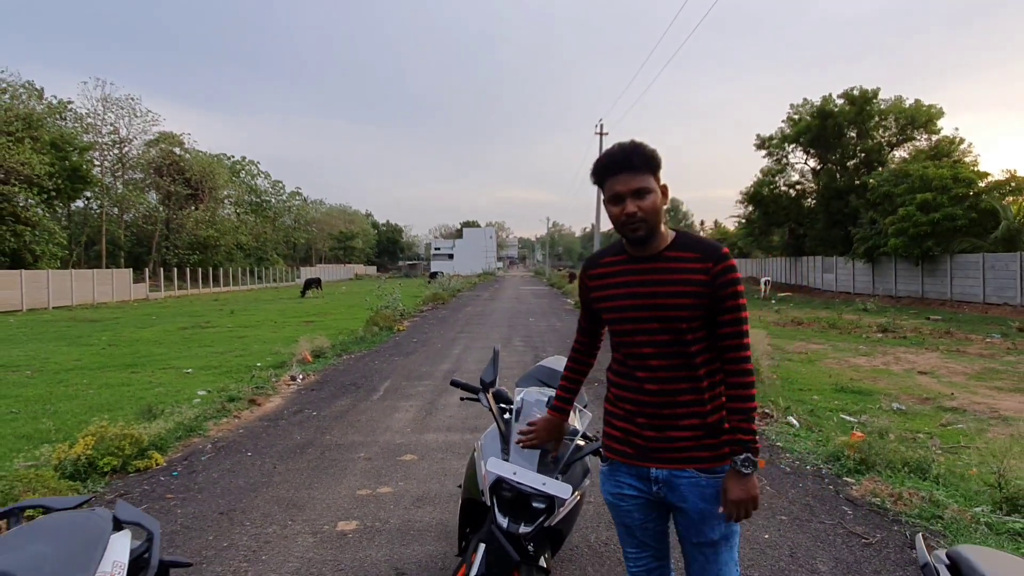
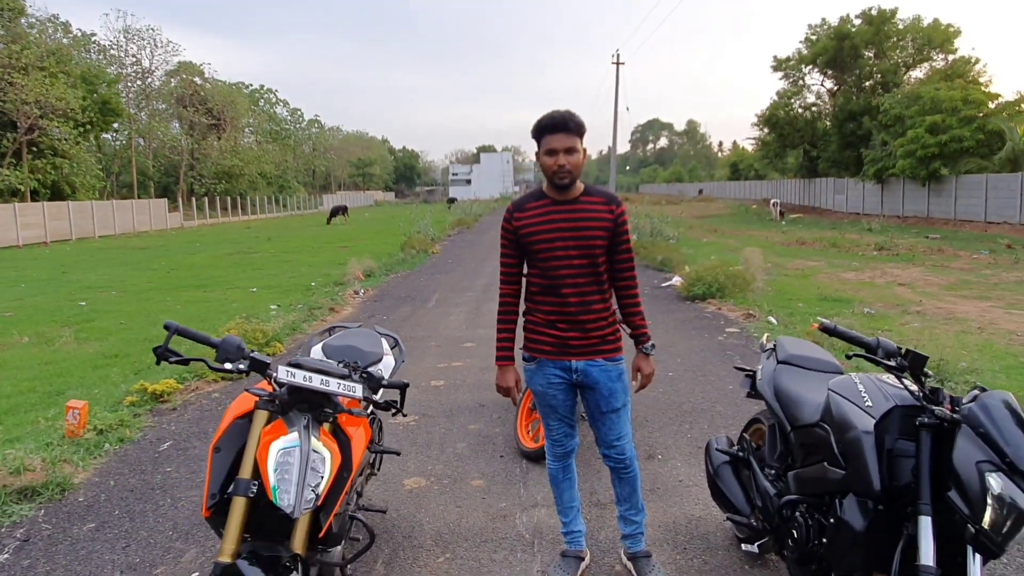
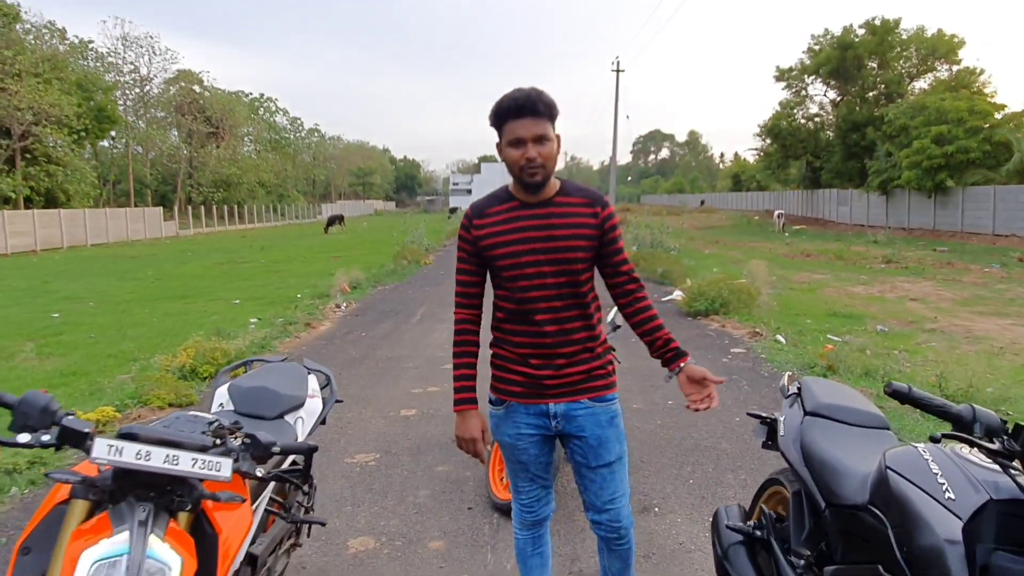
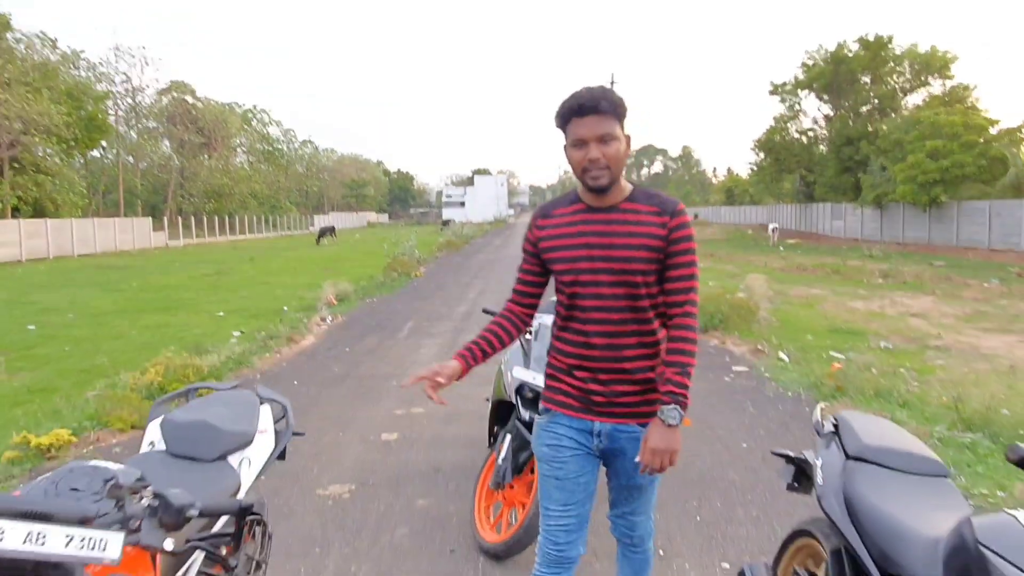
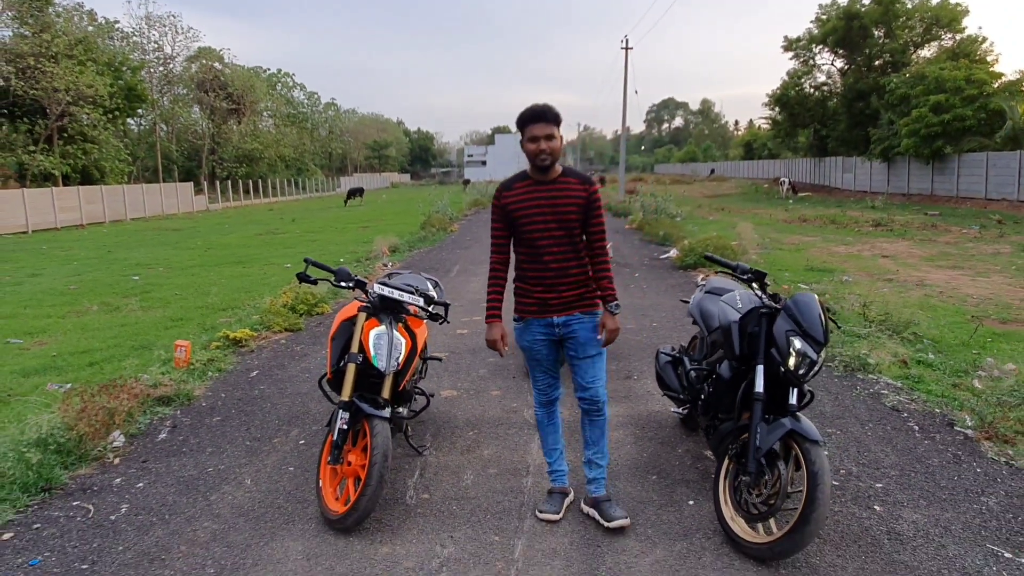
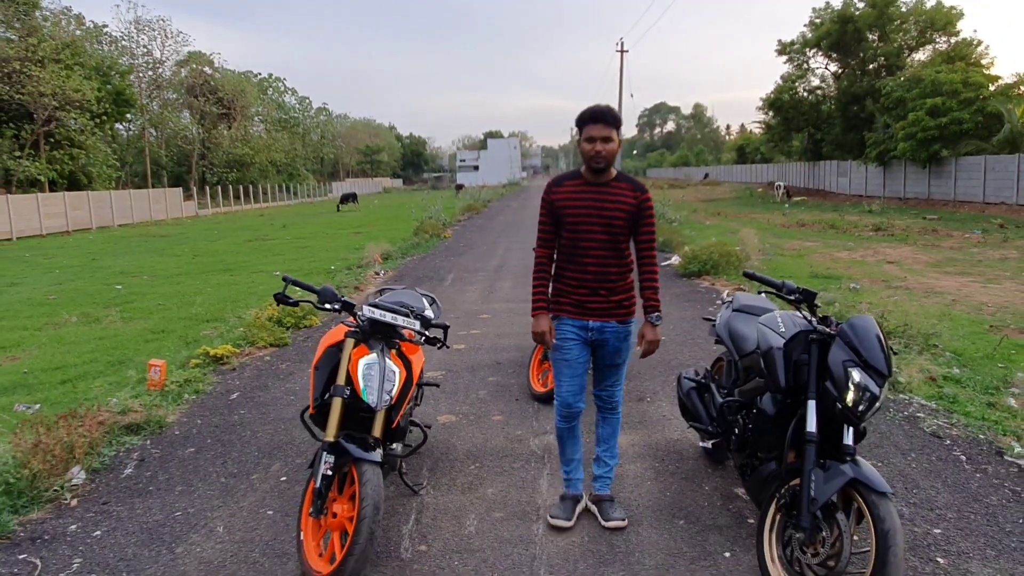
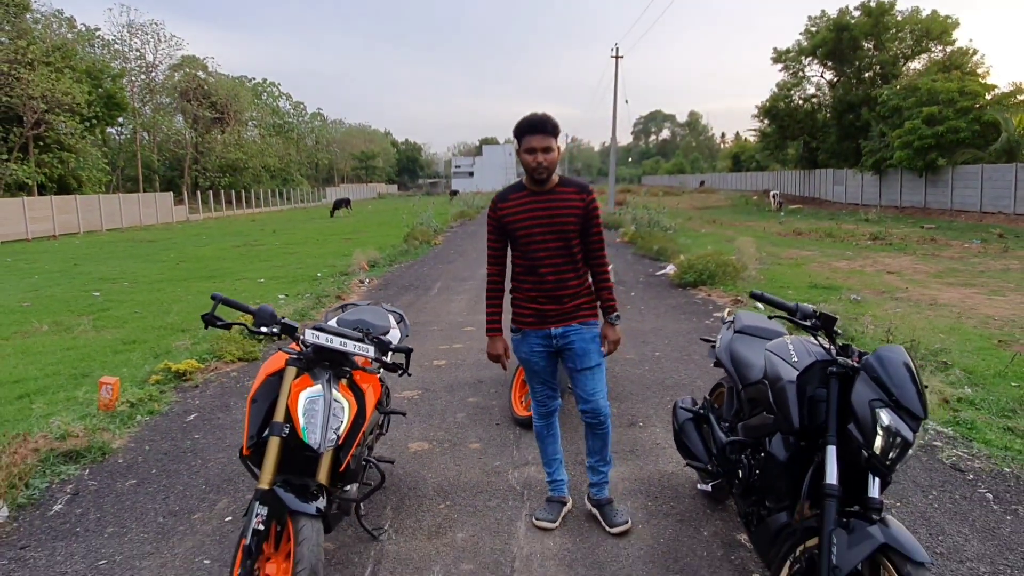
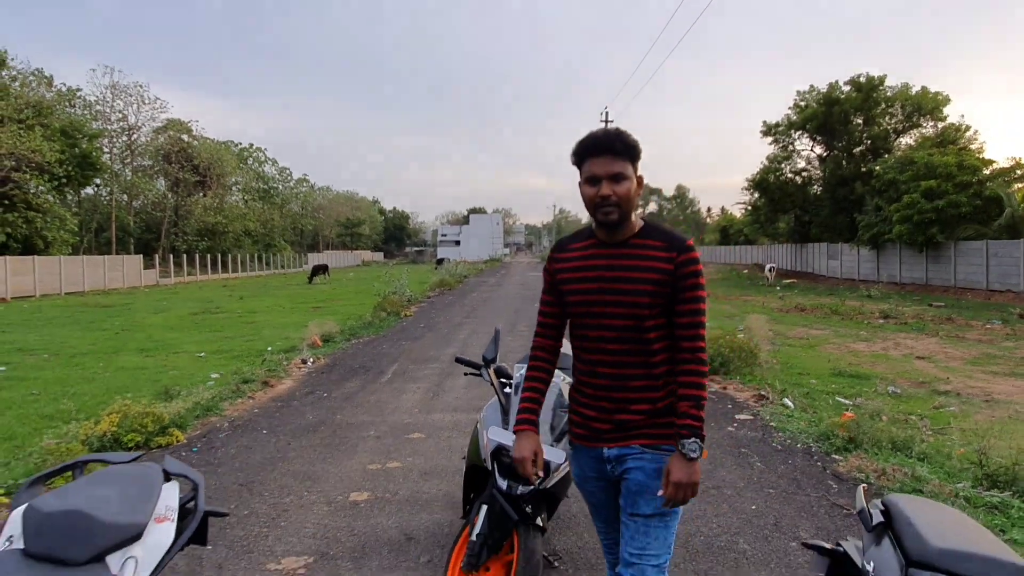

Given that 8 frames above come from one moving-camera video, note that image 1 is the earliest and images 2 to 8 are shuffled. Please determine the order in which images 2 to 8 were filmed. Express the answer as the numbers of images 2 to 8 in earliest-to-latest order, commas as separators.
8, 4, 3, 2, 7, 6, 5
